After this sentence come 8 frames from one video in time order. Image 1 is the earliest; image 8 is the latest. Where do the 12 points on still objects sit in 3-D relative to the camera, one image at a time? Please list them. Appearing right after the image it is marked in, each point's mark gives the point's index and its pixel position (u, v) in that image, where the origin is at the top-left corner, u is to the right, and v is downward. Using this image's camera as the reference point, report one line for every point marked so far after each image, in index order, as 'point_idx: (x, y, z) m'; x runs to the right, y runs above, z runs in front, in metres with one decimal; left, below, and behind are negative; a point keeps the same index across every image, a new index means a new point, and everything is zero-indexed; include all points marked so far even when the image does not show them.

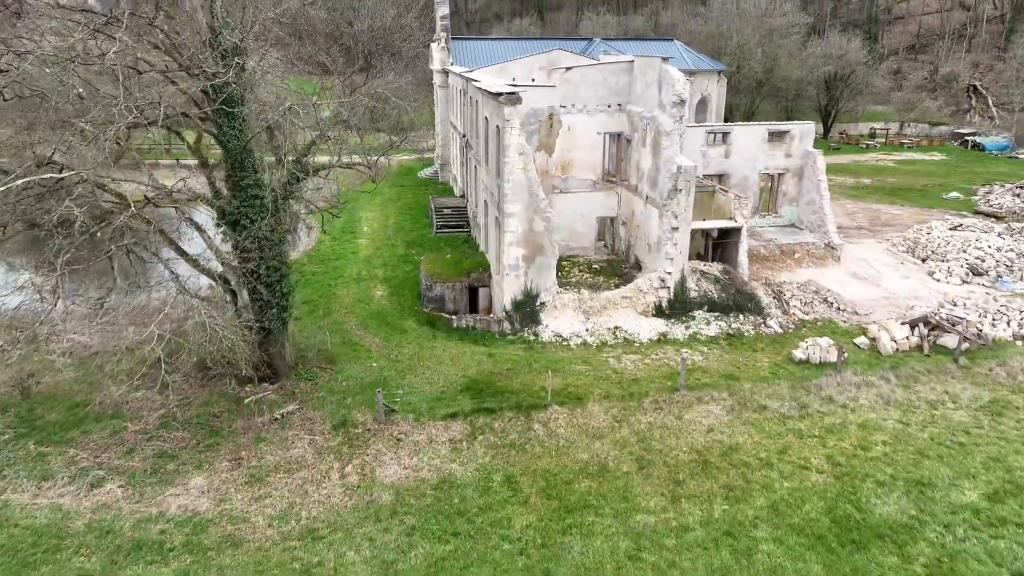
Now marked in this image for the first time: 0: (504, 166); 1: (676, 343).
0: (-0.2, +3.2, +18.4) m
1: (+4.4, -1.5, +18.8) m
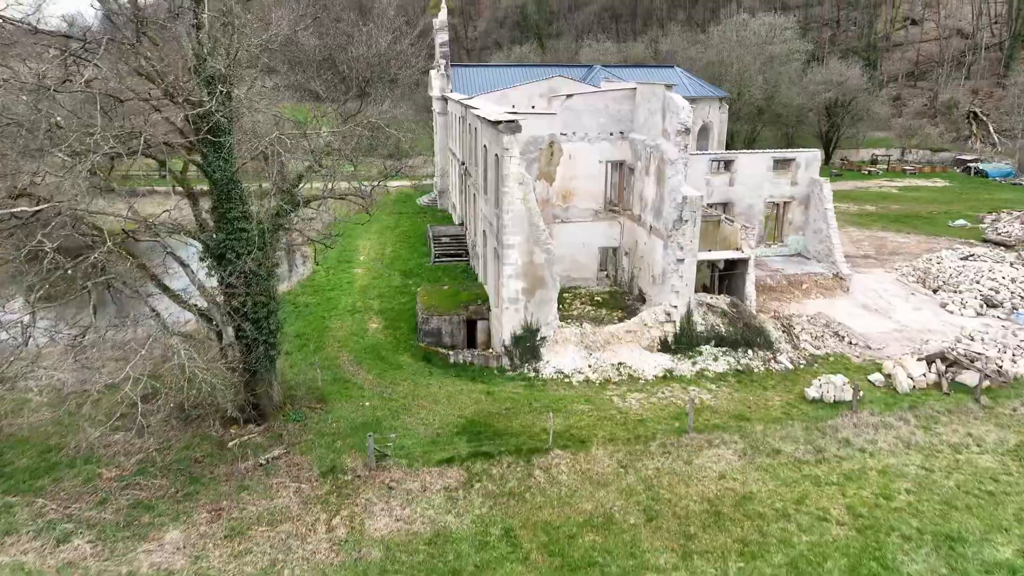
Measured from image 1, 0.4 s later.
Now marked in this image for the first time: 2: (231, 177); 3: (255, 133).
0: (-0.2, +2.3, +17.7) m
1: (+4.4, -2.3, +18.0) m
2: (-5.6, +2.2, +14.1) m
3: (-5.7, +3.4, +15.6) m
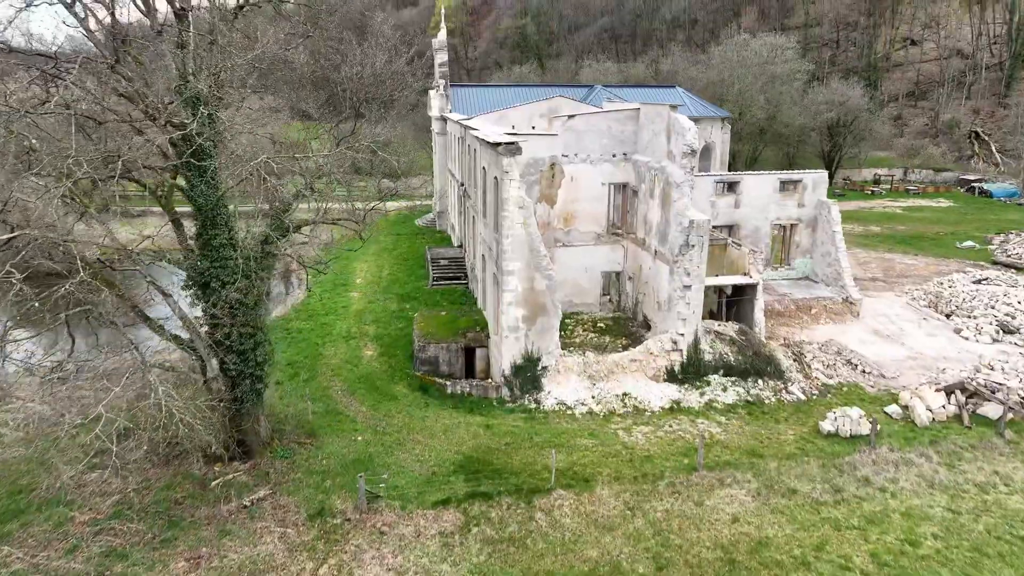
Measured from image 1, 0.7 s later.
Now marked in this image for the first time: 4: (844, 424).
0: (-0.2, +1.6, +17.1) m
1: (+4.4, -3.0, +17.2) m
2: (-5.6, +1.6, +13.4) m
3: (-5.7, +2.8, +15.0) m
4: (+7.5, -3.1, +16.0) m
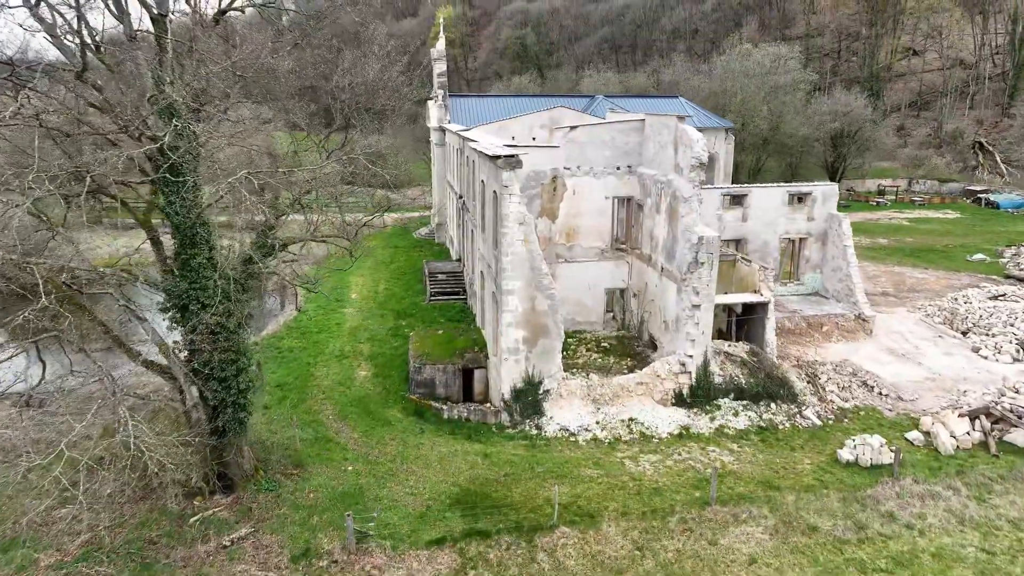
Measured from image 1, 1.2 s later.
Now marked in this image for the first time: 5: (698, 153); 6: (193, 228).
0: (-0.2, +1.2, +16.2) m
1: (+4.4, -3.5, +16.3) m
2: (-5.6, +1.2, +12.5) m
3: (-5.7, +2.4, +14.1) m
4: (+7.5, -3.5, +15.0) m
5: (+4.5, +3.2, +16.9) m
6: (-5.7, +1.1, +12.5) m
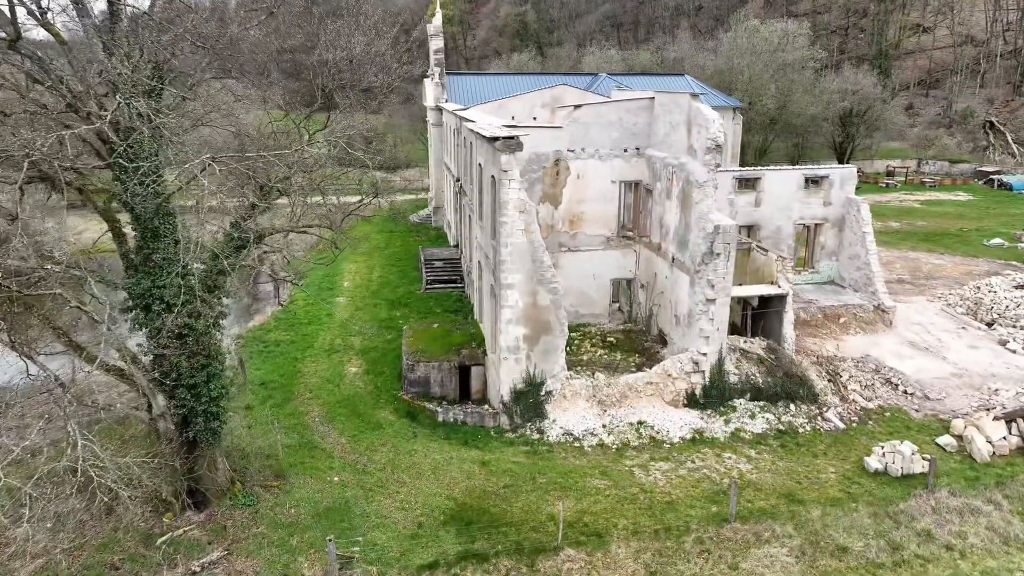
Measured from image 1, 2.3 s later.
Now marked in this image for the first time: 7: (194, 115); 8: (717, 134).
0: (-0.2, +1.3, +14.9) m
1: (+4.4, -3.3, +15.1) m
2: (-5.6, +1.3, +11.2) m
3: (-5.7, +2.5, +12.8) m
4: (+7.5, -3.4, +13.8) m
5: (+4.5, +3.4, +15.5) m
6: (-5.7, +1.1, +11.2) m
7: (-5.7, +3.0, +12.4) m
8: (+4.5, +3.4, +15.5) m
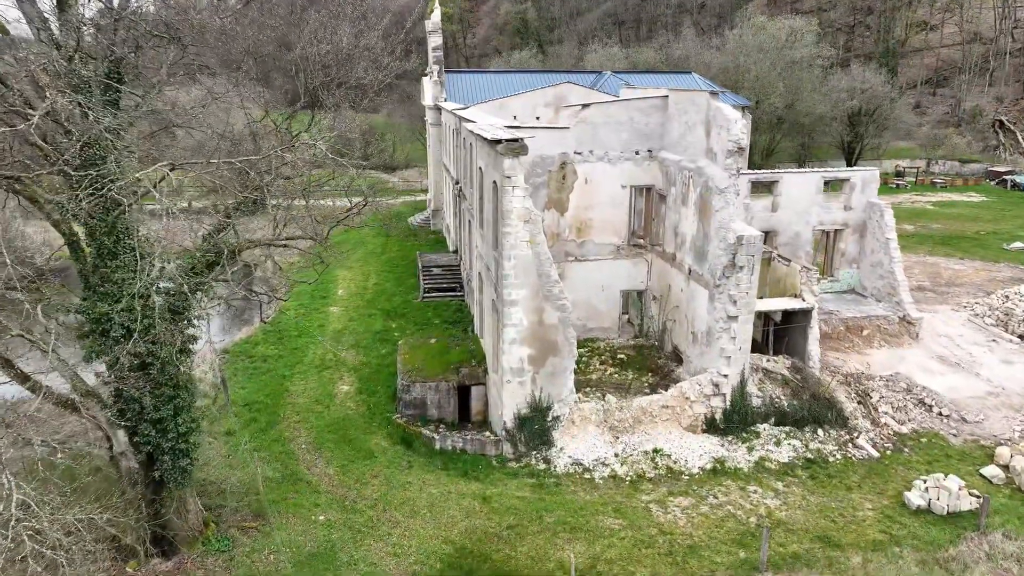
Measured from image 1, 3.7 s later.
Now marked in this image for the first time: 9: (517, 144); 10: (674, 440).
0: (-0.2, +1.0, +13.6) m
1: (+4.4, -3.7, +13.8) m
2: (-5.5, +0.9, +9.9) m
3: (-5.7, +2.1, +11.5) m
4: (+7.6, -3.7, +12.5) m
5: (+4.5, +3.1, +14.2) m
6: (-5.6, +0.7, +9.9) m
7: (-5.6, +2.7, +11.1) m
8: (+4.6, +3.1, +14.2) m
9: (+0.1, +2.6, +13.0) m
10: (+3.3, -3.1, +14.6) m
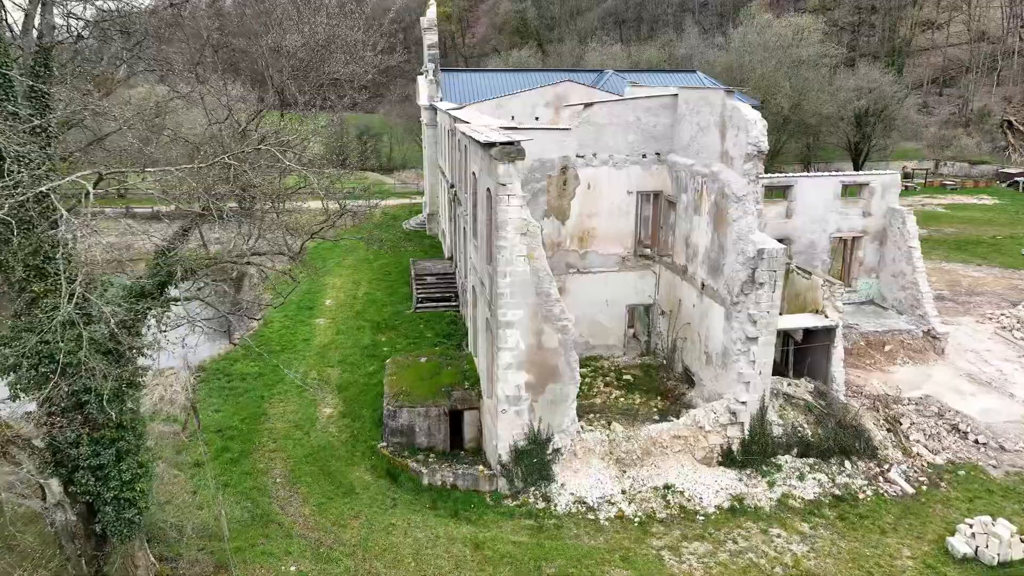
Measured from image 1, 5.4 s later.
0: (-0.2, +0.7, +12.2) m
1: (+4.4, -4.0, +12.4) m
2: (-5.6, +0.6, +8.5) m
3: (-5.7, +1.8, +10.1) m
4: (+7.5, -4.1, +11.1) m
5: (+4.5, +2.7, +12.8) m
6: (-5.7, +0.4, +8.5) m
7: (-5.7, +2.4, +9.7) m
8: (+4.5, +2.8, +12.8) m
9: (0.0, +2.3, +11.6) m
10: (+3.3, -3.5, +13.2) m
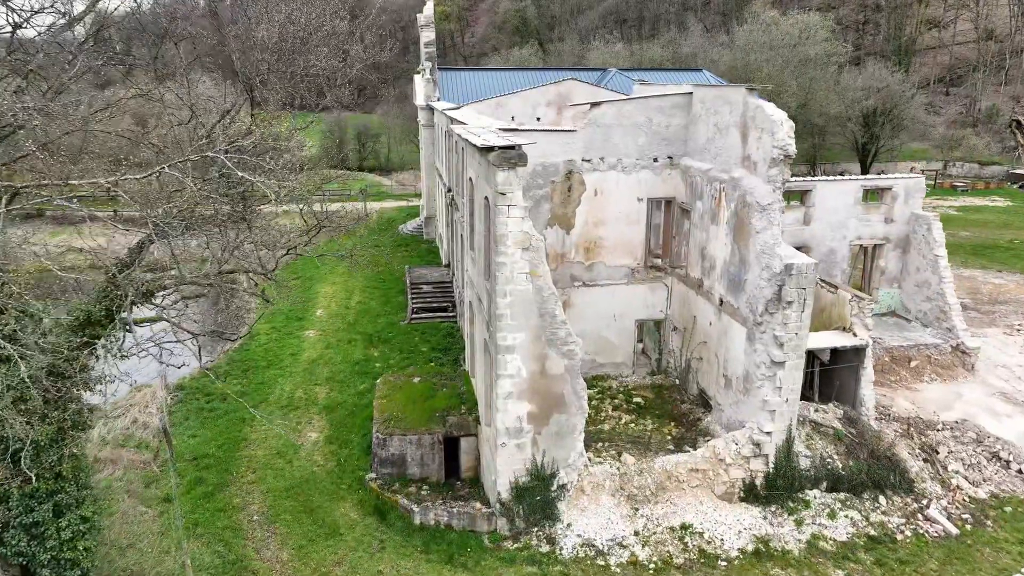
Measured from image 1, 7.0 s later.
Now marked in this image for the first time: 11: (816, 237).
0: (-0.2, +0.3, +10.9) m
1: (+4.4, -4.3, +11.1) m
2: (-5.6, +0.3, +7.3) m
3: (-5.7, +1.5, +8.8) m
4: (+7.5, -4.4, +9.9) m
5: (+4.5, +2.4, +11.5) m
6: (-5.7, +0.1, +7.3) m
7: (-5.7, +2.0, +8.5) m
8: (+4.5, +2.5, +11.6) m
9: (0.0, +2.0, +10.3) m
10: (+3.3, -3.8, +11.9) m
11: (+8.2, +1.4, +19.1) m
